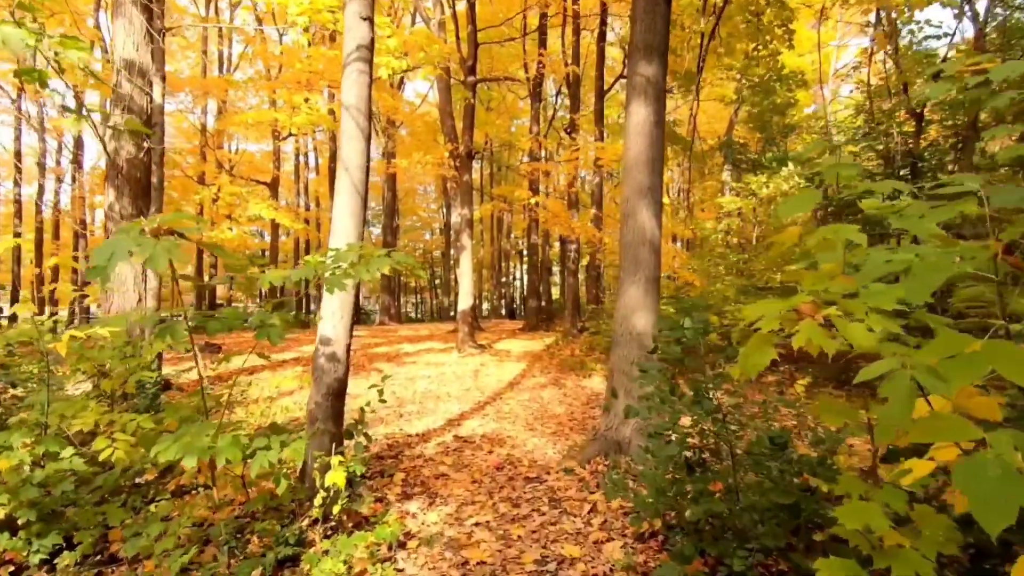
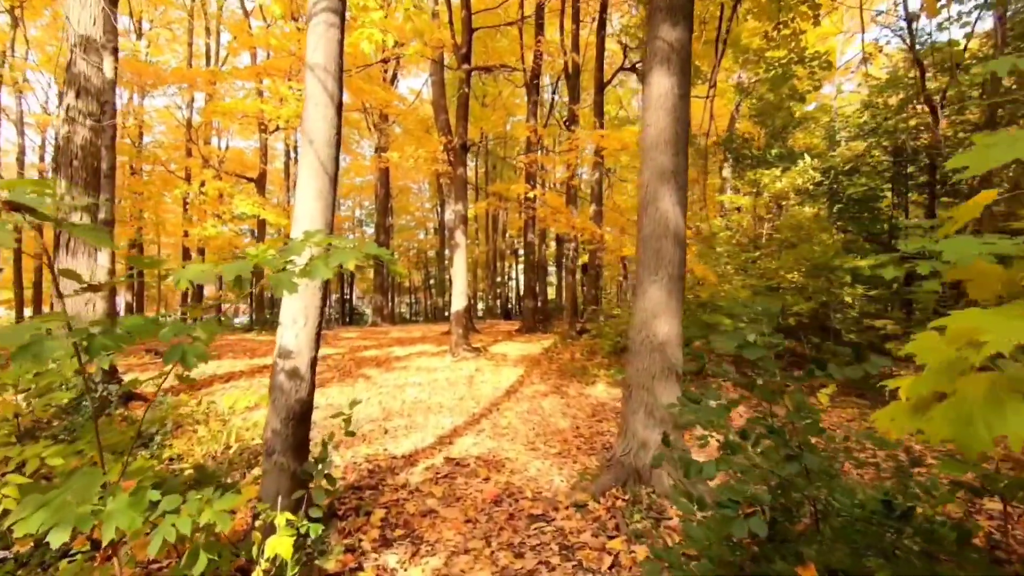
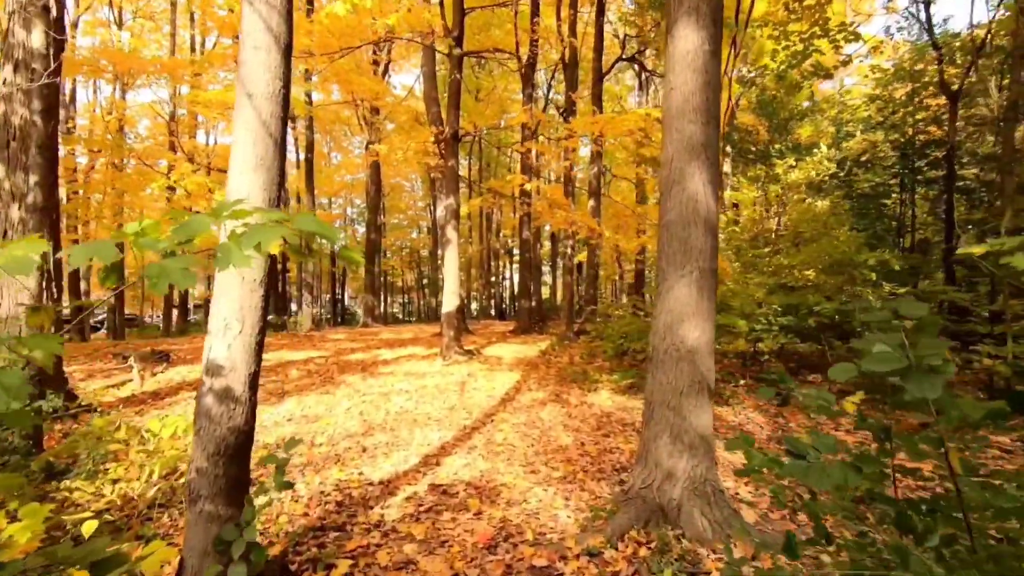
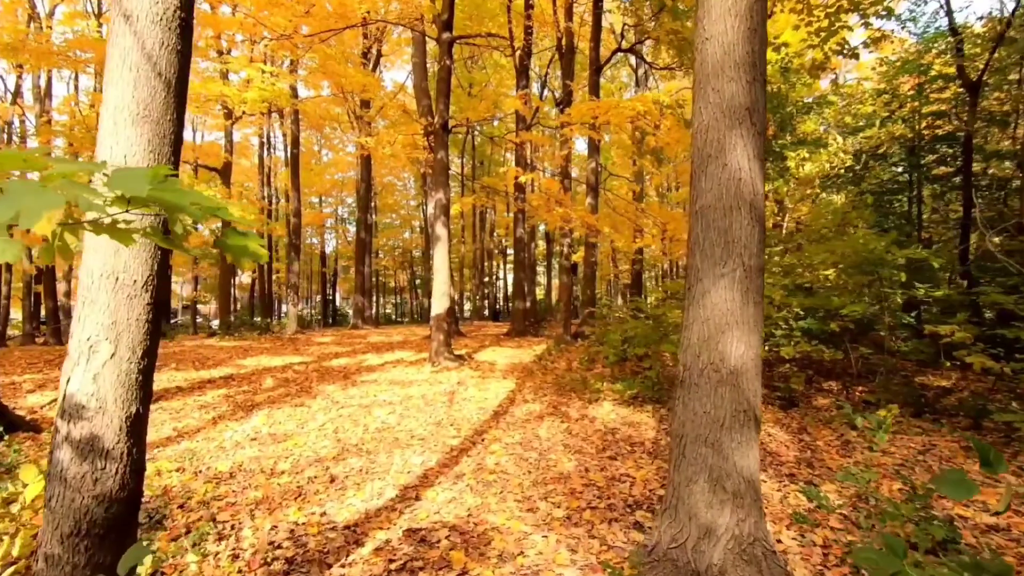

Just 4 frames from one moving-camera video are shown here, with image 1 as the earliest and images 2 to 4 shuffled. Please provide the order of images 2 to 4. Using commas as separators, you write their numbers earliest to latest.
2, 3, 4
